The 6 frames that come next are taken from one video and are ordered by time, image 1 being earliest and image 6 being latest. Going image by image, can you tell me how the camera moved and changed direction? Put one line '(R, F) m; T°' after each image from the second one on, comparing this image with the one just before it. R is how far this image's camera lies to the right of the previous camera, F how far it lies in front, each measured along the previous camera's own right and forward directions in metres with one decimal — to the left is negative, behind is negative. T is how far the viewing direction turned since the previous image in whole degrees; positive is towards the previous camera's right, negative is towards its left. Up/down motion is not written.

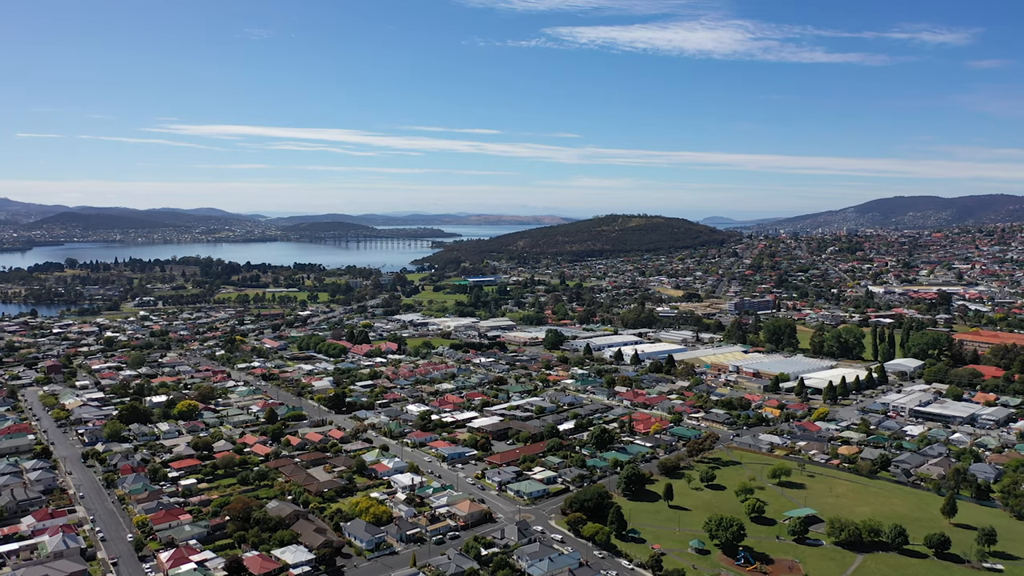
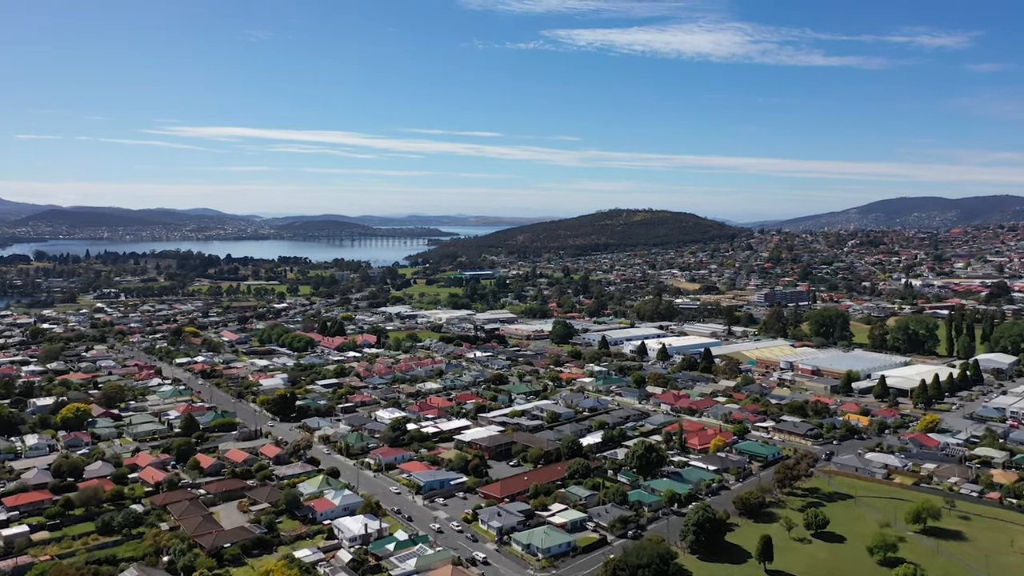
(-0.1, +6.2) m; 0°
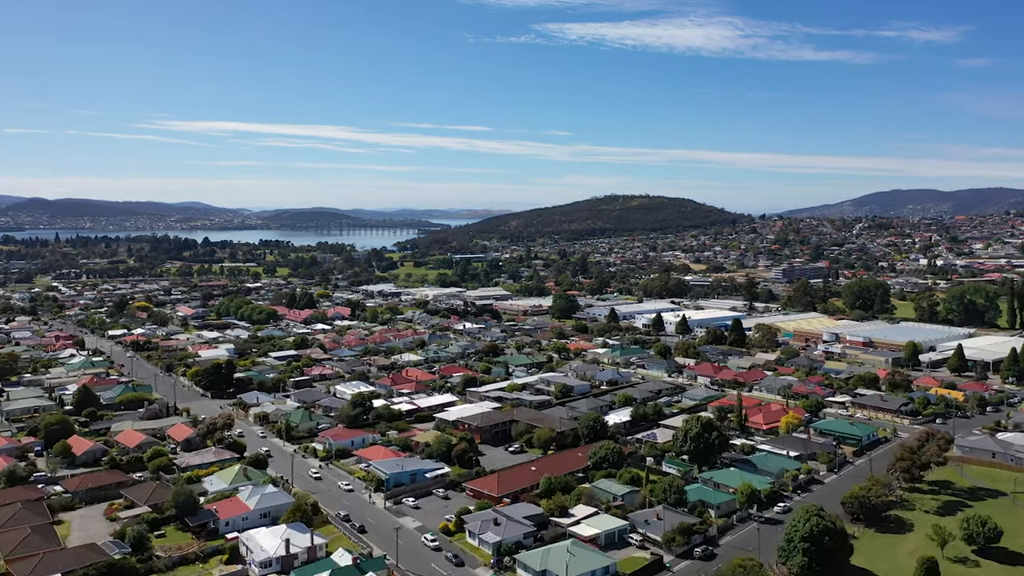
(-0.1, +4.2) m; +1°
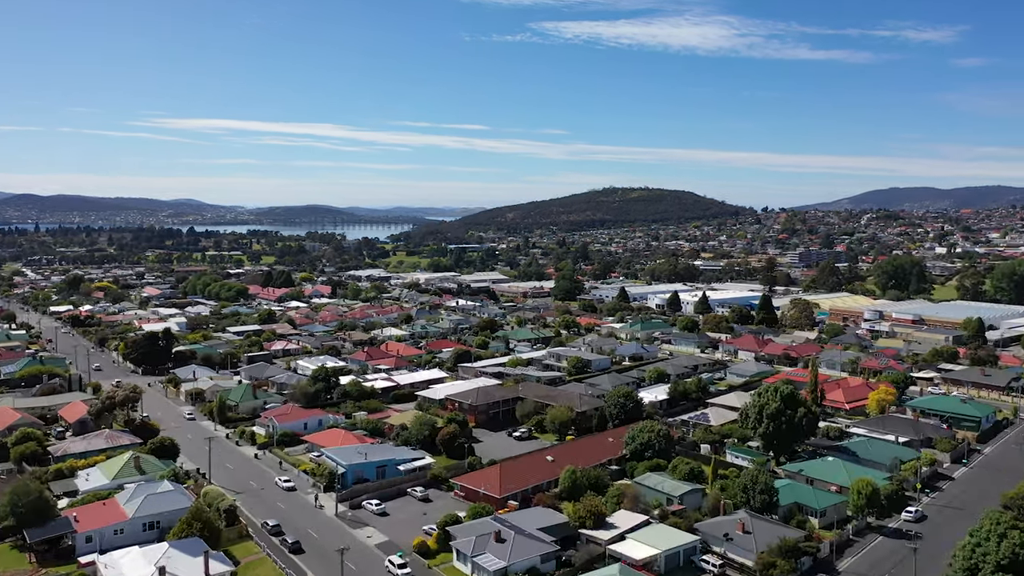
(-0.1, +2.8) m; 0°
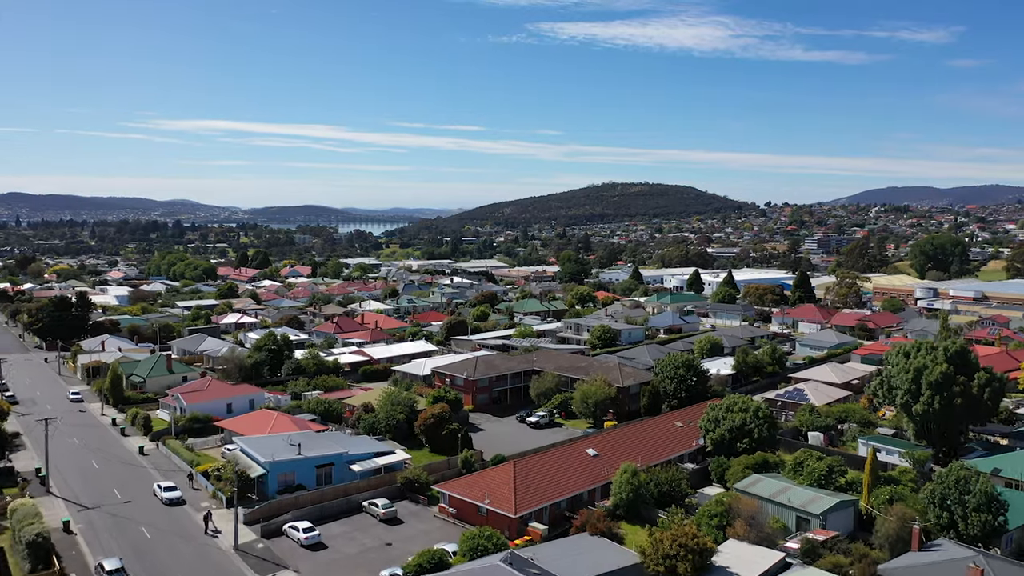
(-0.1, +2.6) m; 0°
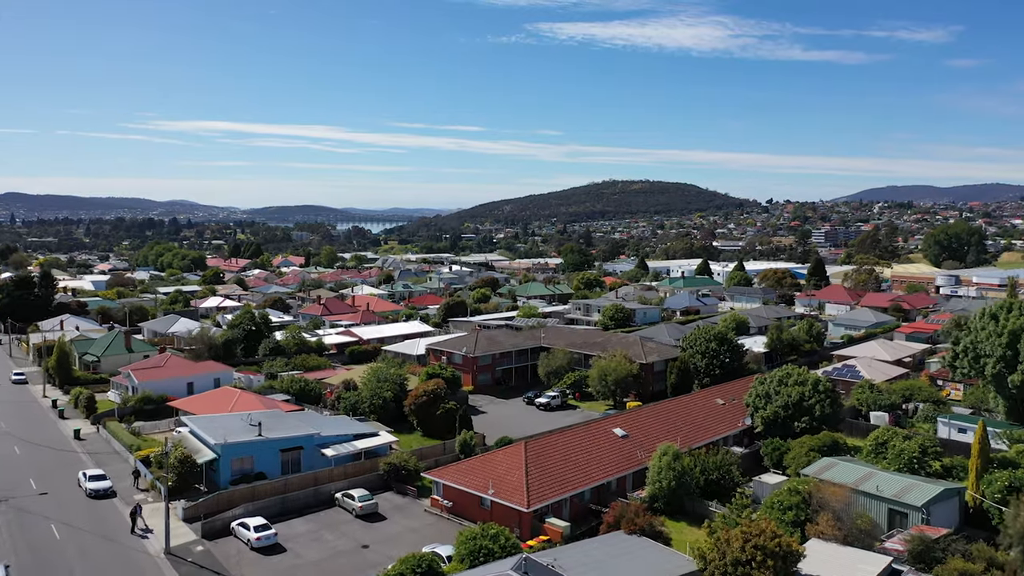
(0.0, +0.8) m; 0°
